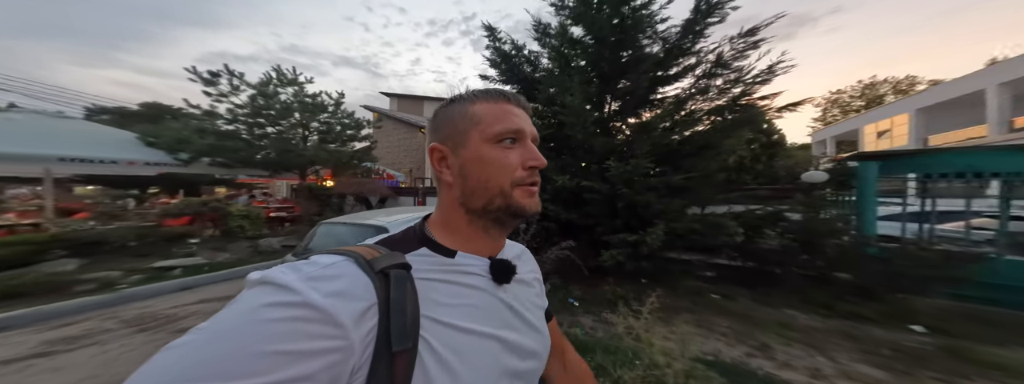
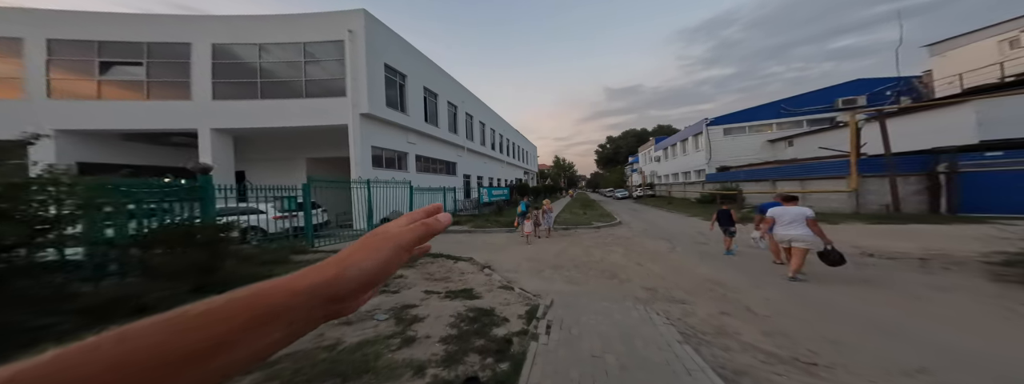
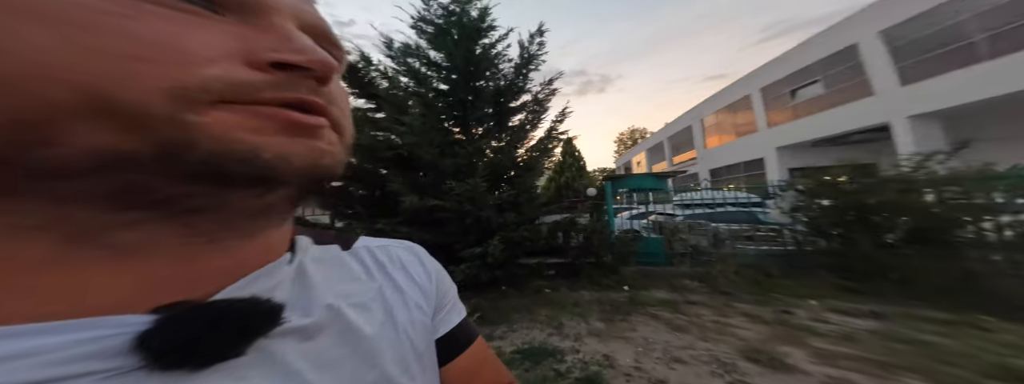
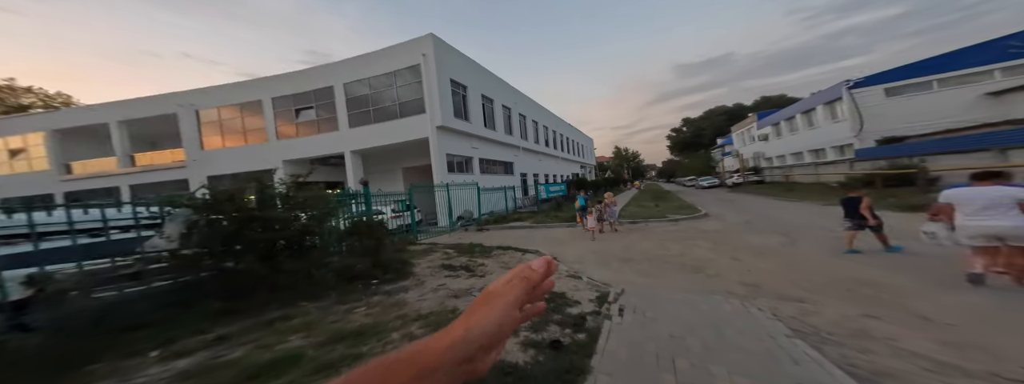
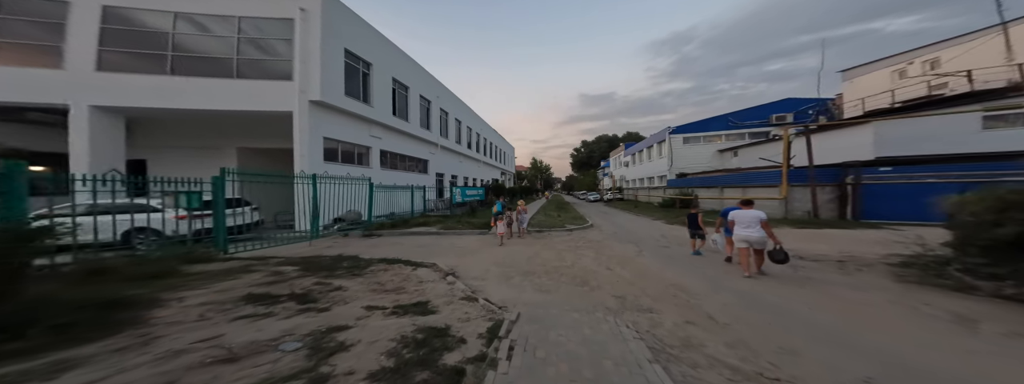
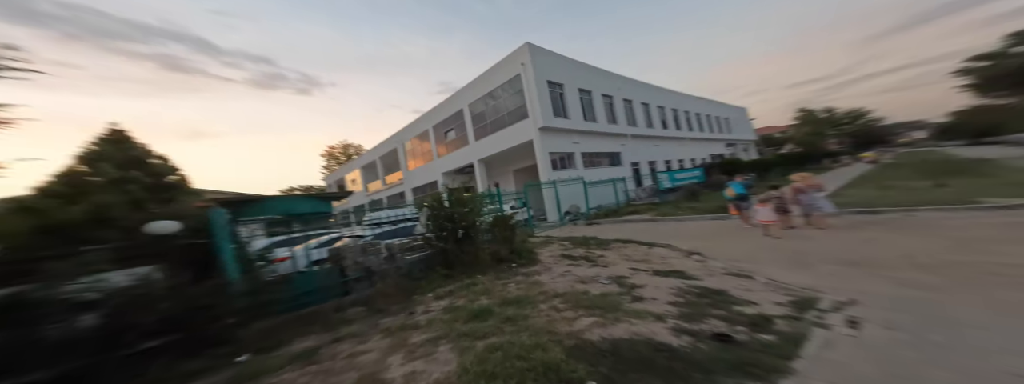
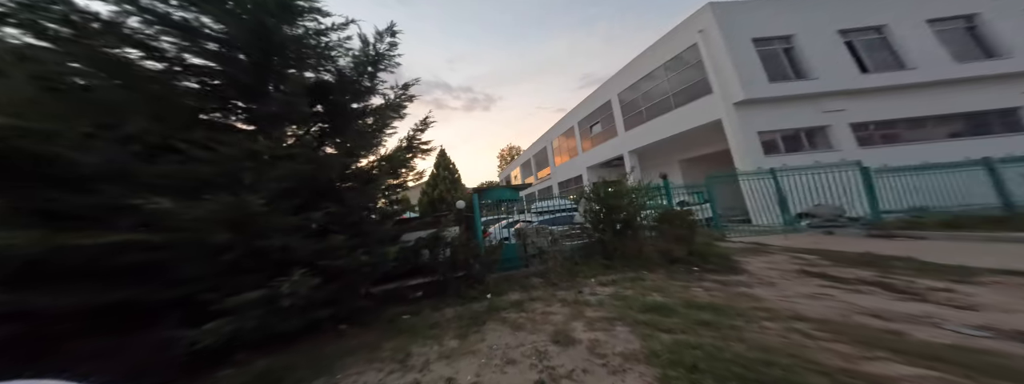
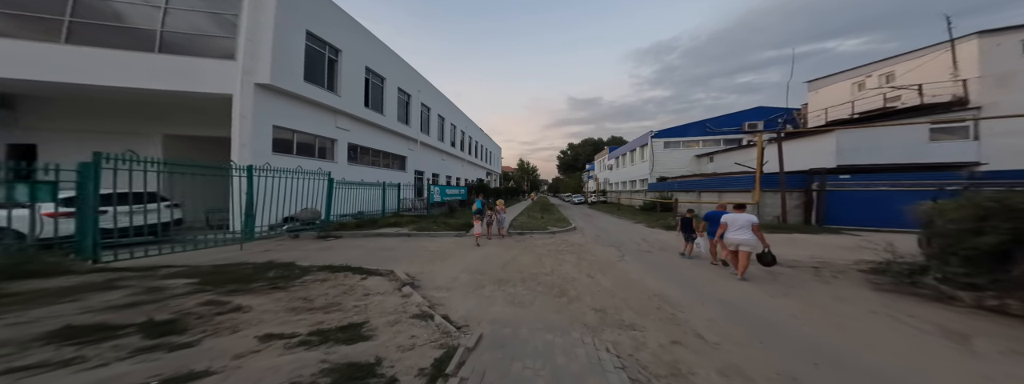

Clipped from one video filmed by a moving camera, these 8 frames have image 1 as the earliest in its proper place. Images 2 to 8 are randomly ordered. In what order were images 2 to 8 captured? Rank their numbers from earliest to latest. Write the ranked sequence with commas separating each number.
3, 7, 6, 4, 2, 5, 8
